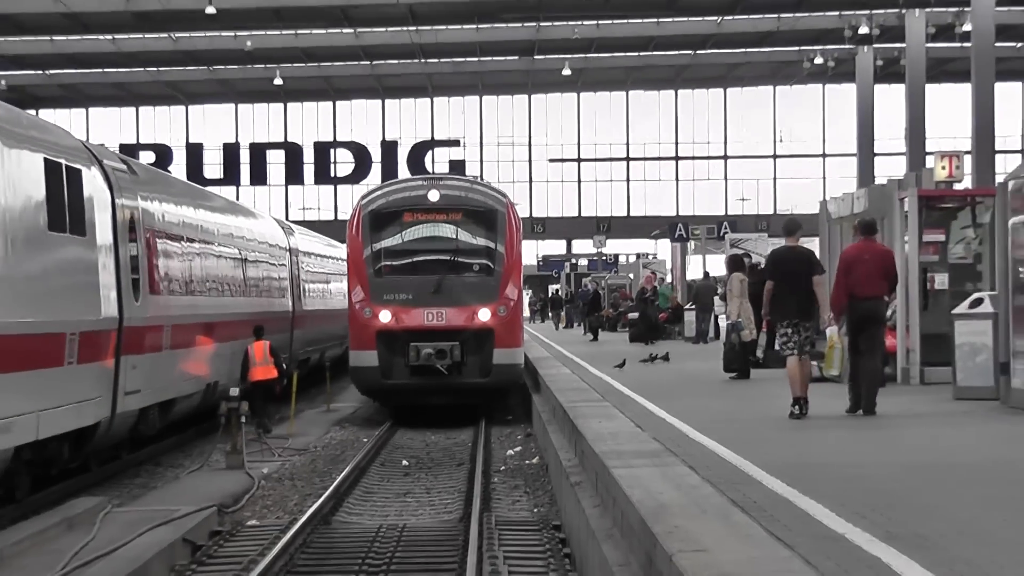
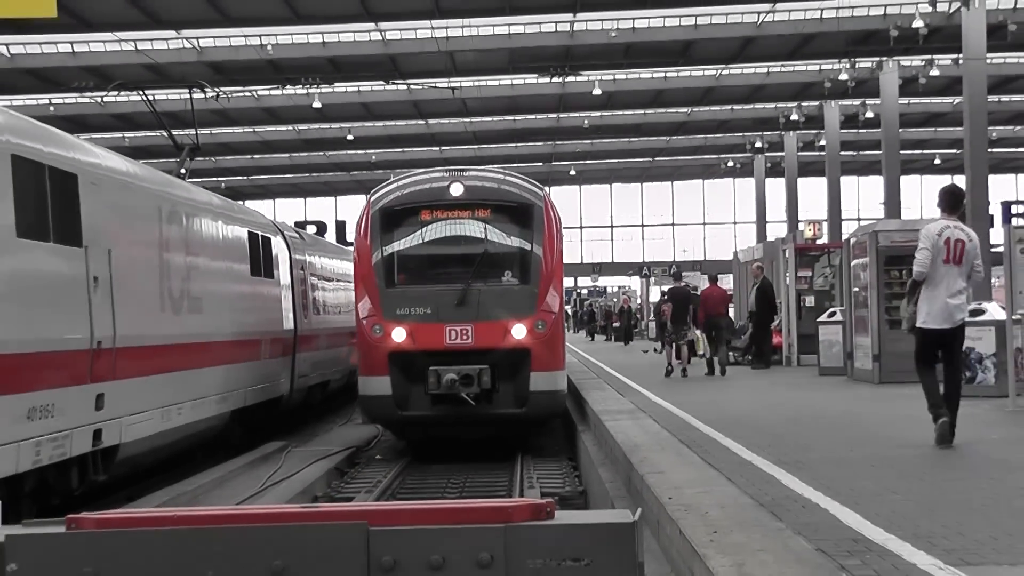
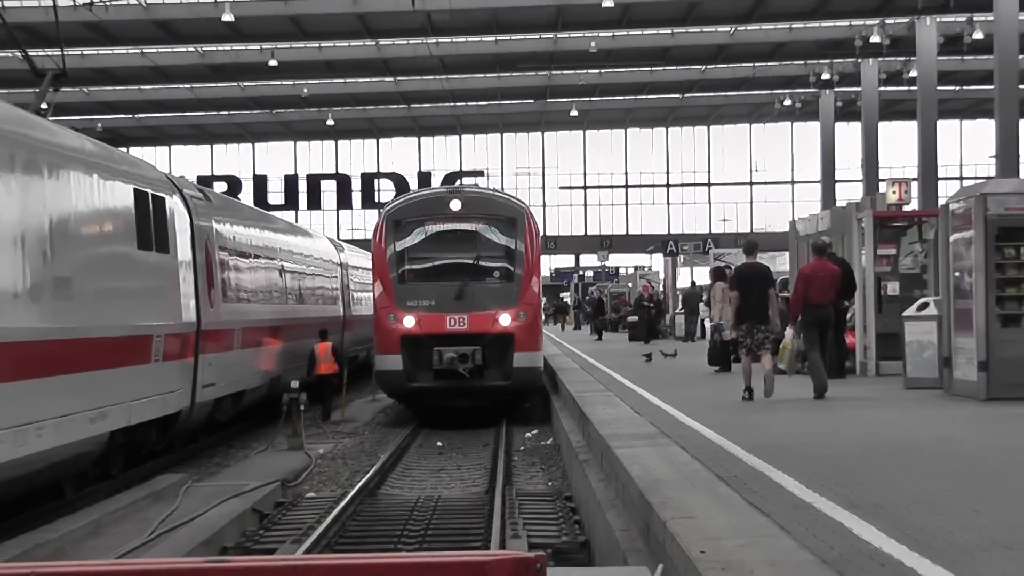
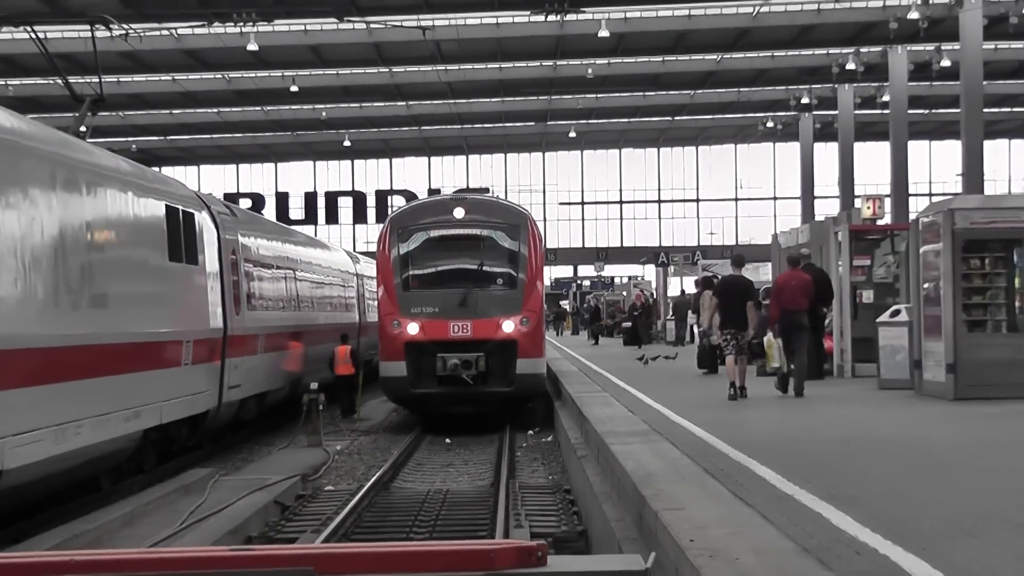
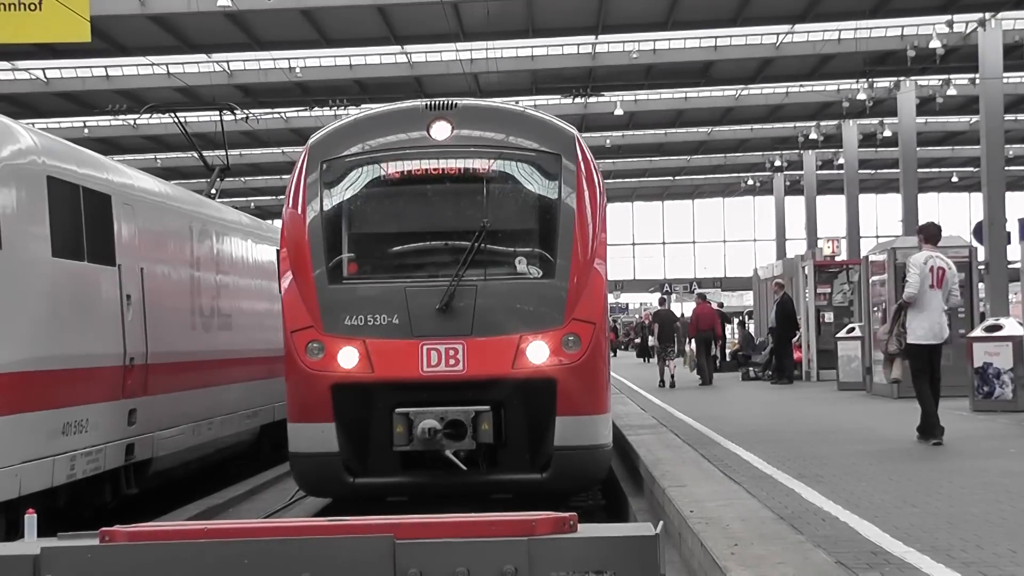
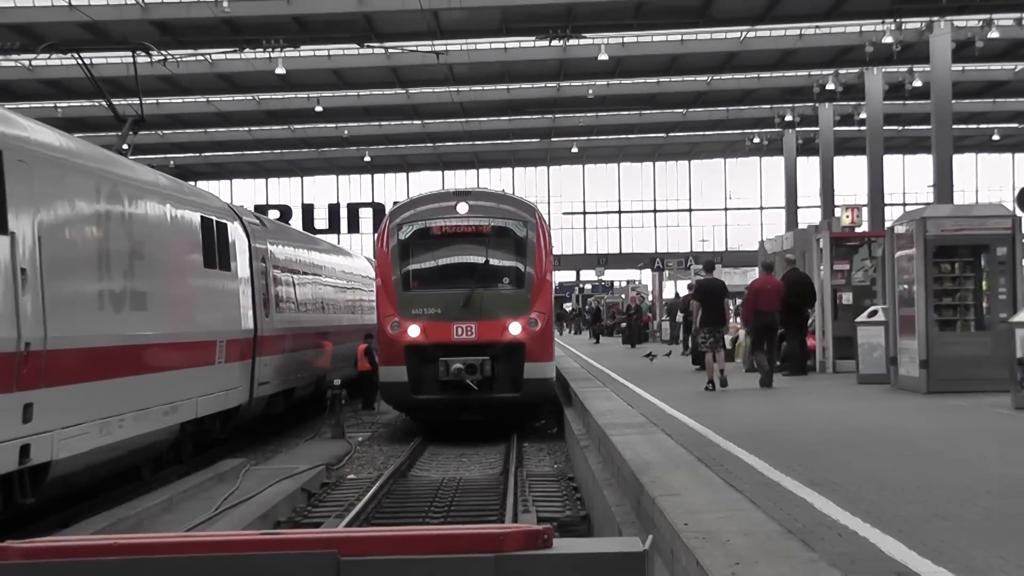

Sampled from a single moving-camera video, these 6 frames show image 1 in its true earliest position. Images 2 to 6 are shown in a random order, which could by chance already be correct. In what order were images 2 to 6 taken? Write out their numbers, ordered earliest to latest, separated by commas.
3, 4, 6, 2, 5
